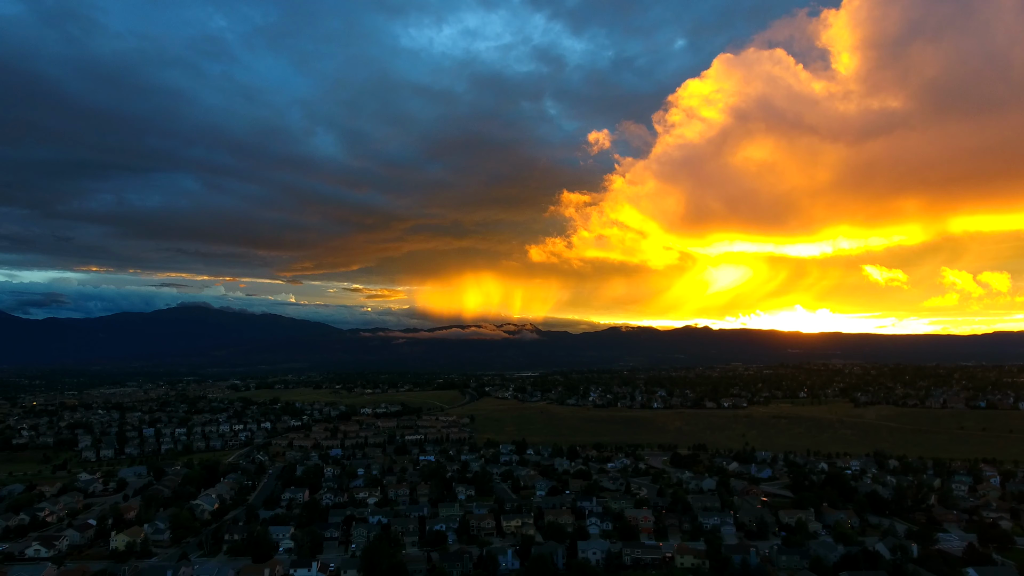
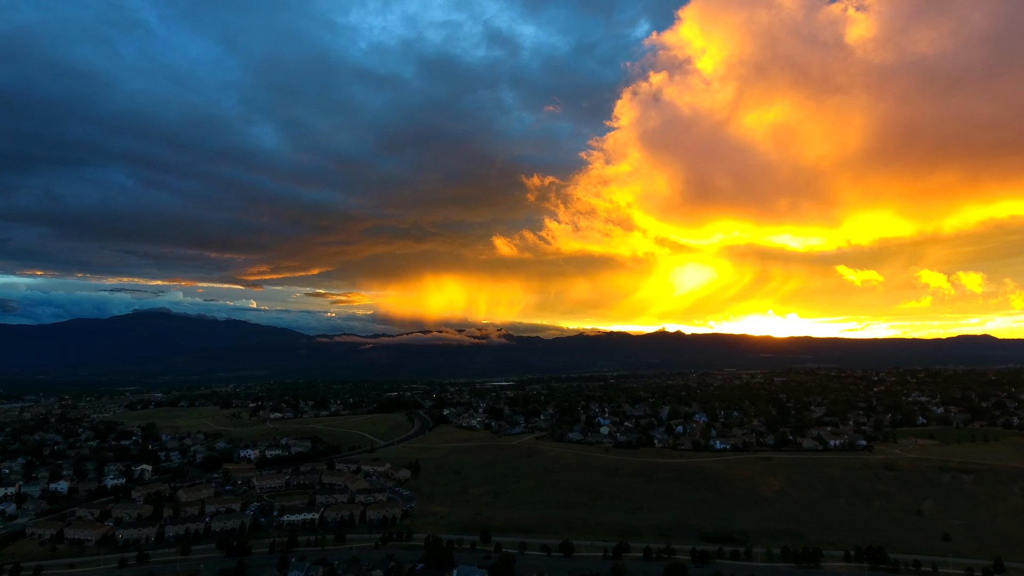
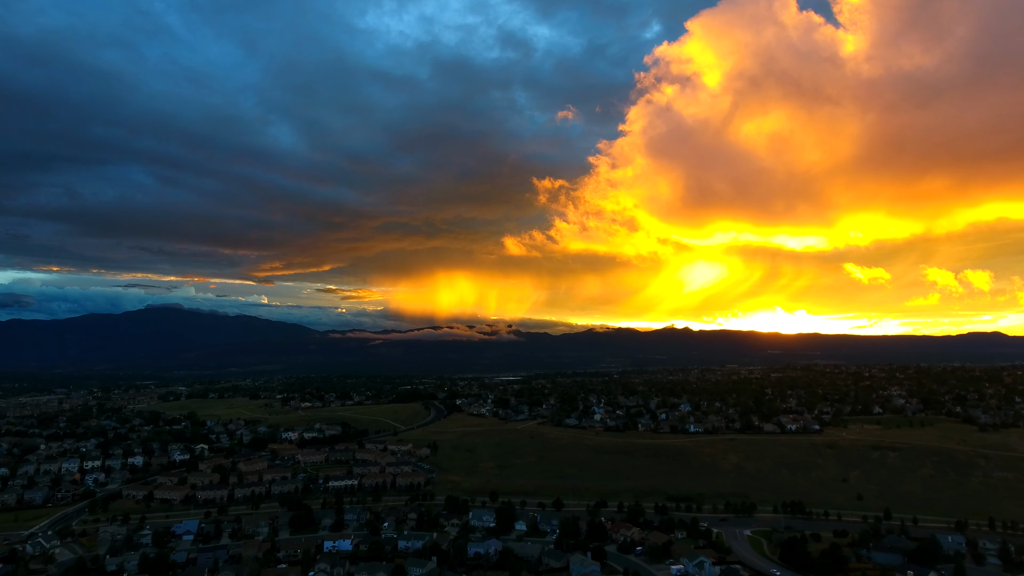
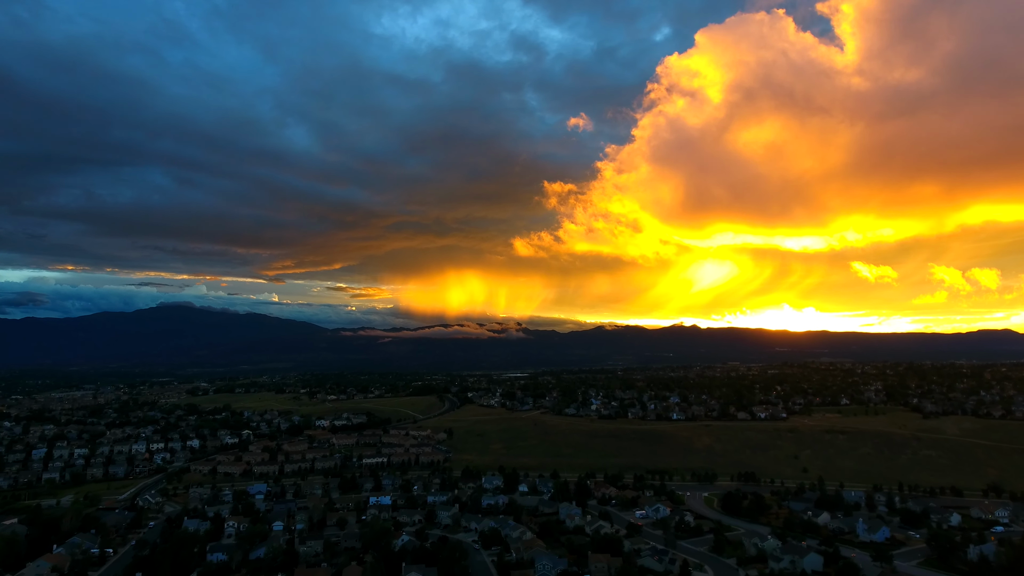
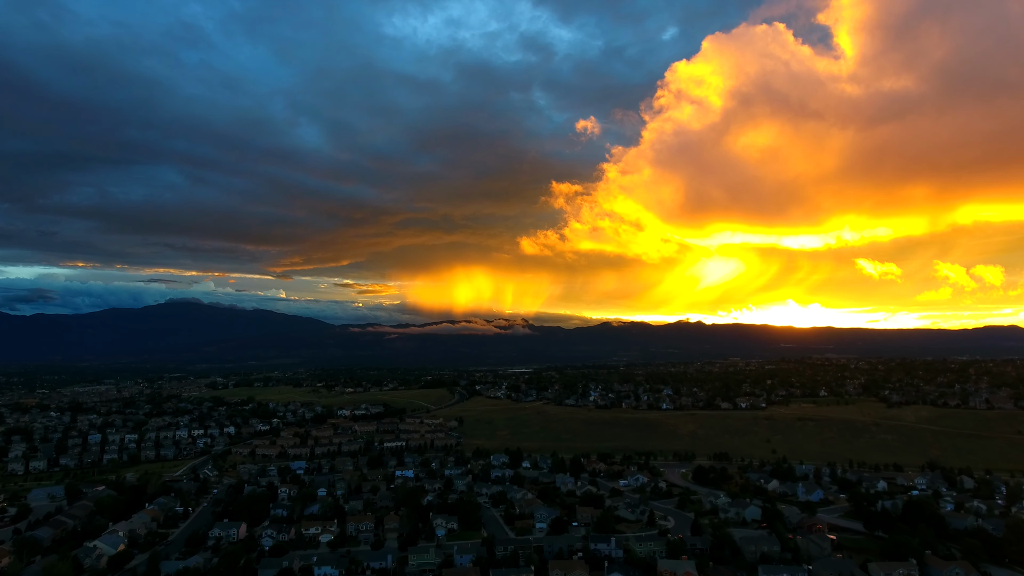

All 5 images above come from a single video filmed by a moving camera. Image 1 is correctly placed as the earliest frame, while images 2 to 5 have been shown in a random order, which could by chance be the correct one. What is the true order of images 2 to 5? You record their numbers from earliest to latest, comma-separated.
5, 4, 3, 2
